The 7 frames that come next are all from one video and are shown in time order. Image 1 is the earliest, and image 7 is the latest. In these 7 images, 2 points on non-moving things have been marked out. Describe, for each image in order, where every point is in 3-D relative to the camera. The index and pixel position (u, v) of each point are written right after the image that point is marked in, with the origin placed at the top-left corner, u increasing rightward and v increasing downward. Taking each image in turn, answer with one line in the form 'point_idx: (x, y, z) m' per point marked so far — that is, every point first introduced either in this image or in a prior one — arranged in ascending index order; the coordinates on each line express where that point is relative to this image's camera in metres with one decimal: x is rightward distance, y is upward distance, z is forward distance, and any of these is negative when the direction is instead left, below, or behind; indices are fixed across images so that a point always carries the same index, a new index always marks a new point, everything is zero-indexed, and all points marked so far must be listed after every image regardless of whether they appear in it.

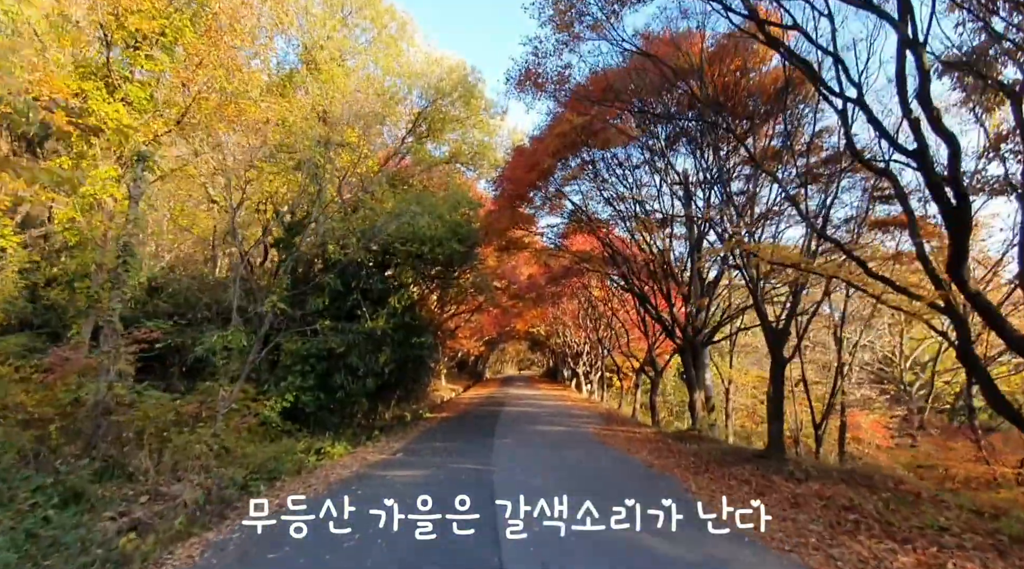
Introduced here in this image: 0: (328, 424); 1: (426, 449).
0: (-4.0, -3.1, +14.1) m
1: (-1.7, -3.1, +12.2) m
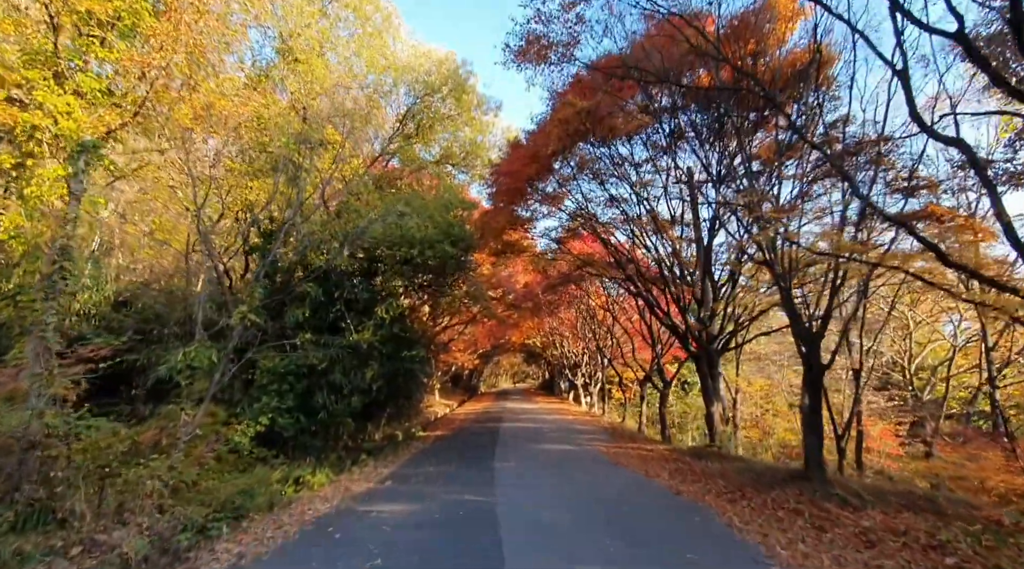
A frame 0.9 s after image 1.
0: (-3.9, -3.2, +12.8) m
1: (-1.6, -3.2, +11.0) m
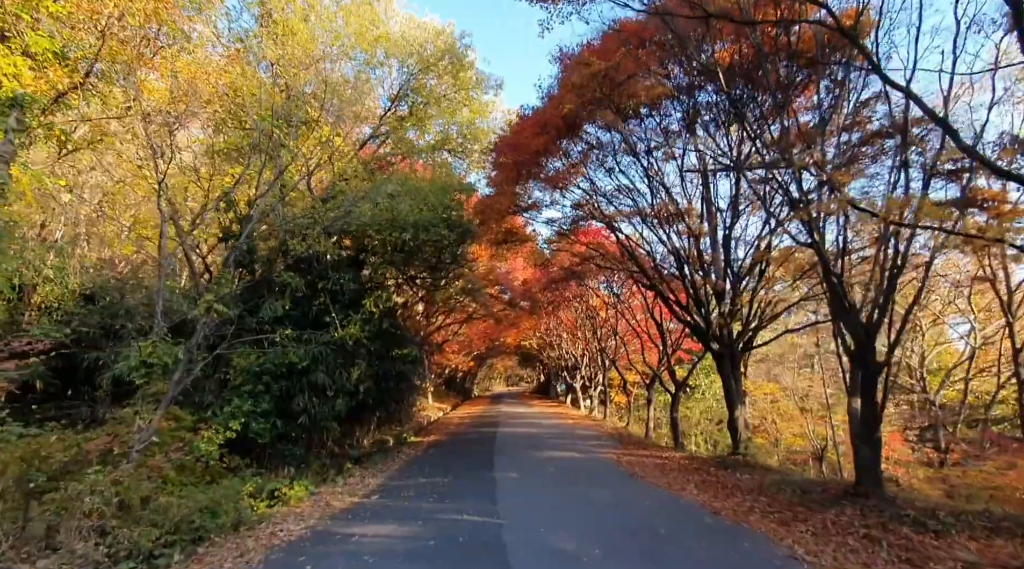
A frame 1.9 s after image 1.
0: (-3.9, -3.1, +11.5) m
1: (-1.6, -3.0, +9.7) m
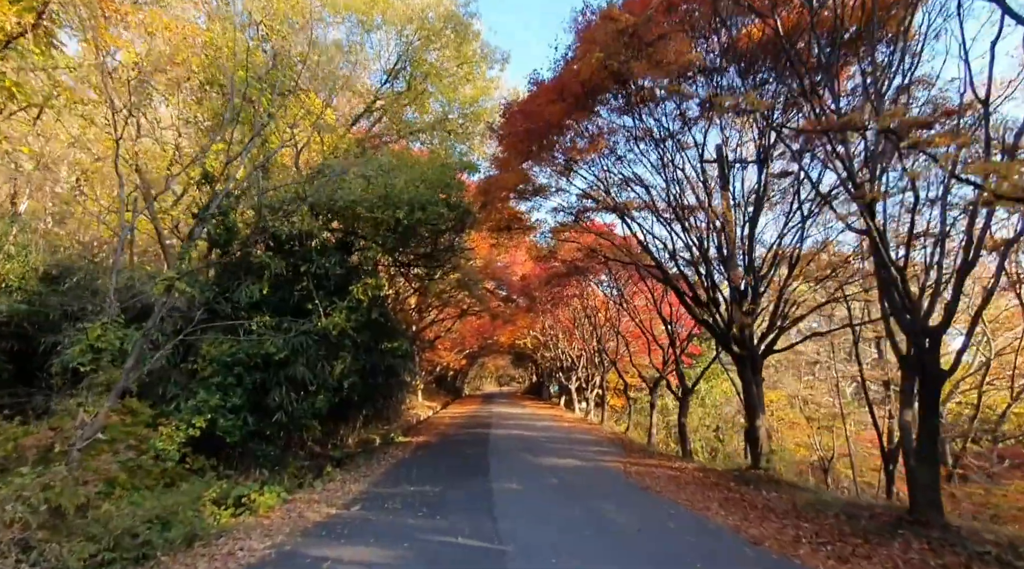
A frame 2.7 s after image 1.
0: (-4.0, -2.8, +10.4) m
1: (-1.6, -2.8, +8.6) m
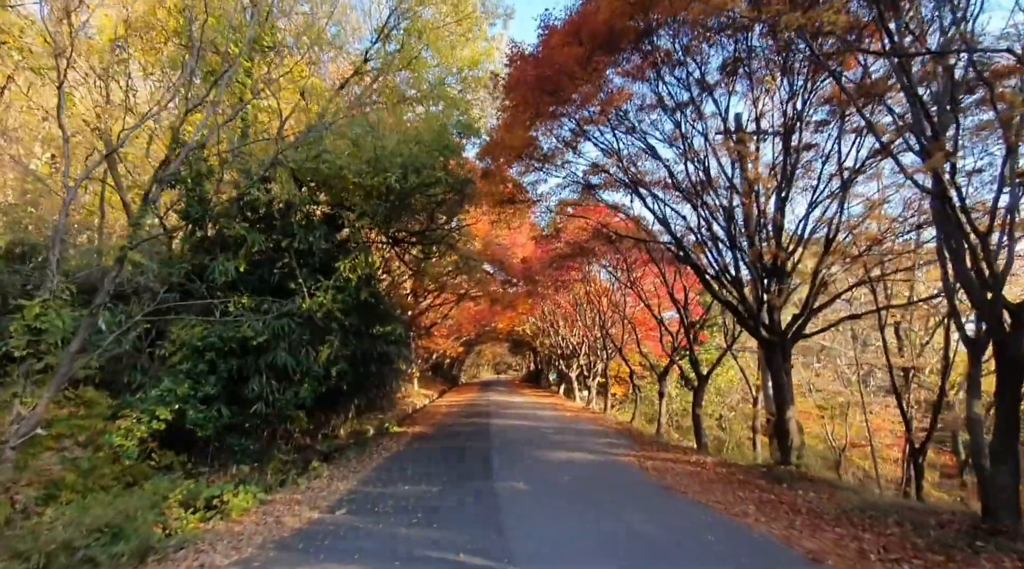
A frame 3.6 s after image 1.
0: (-3.9, -2.4, +9.4) m
1: (-1.5, -2.5, +7.7) m
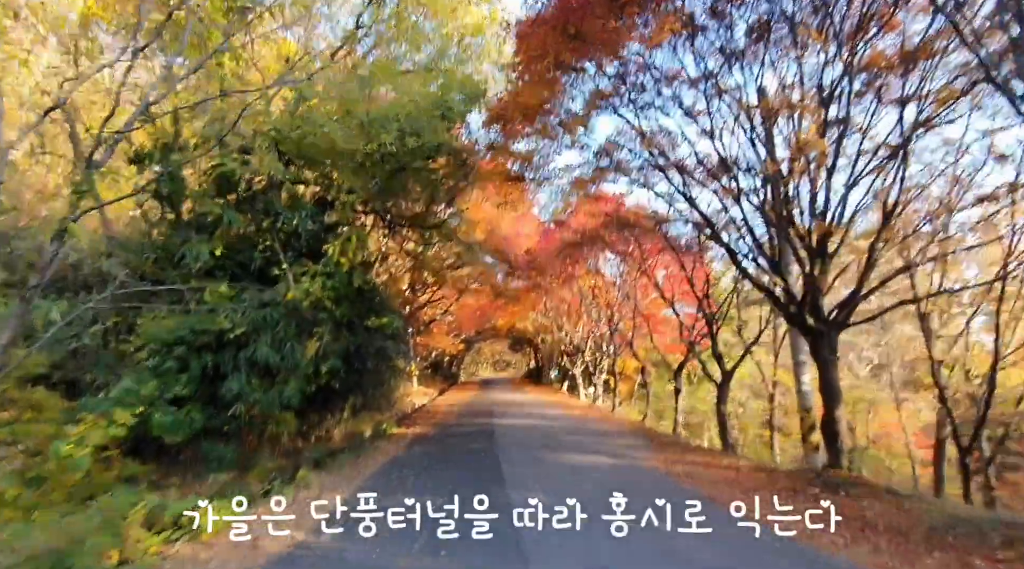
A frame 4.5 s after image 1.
0: (-3.7, -2.3, +8.4) m
1: (-1.3, -2.3, +6.6) m
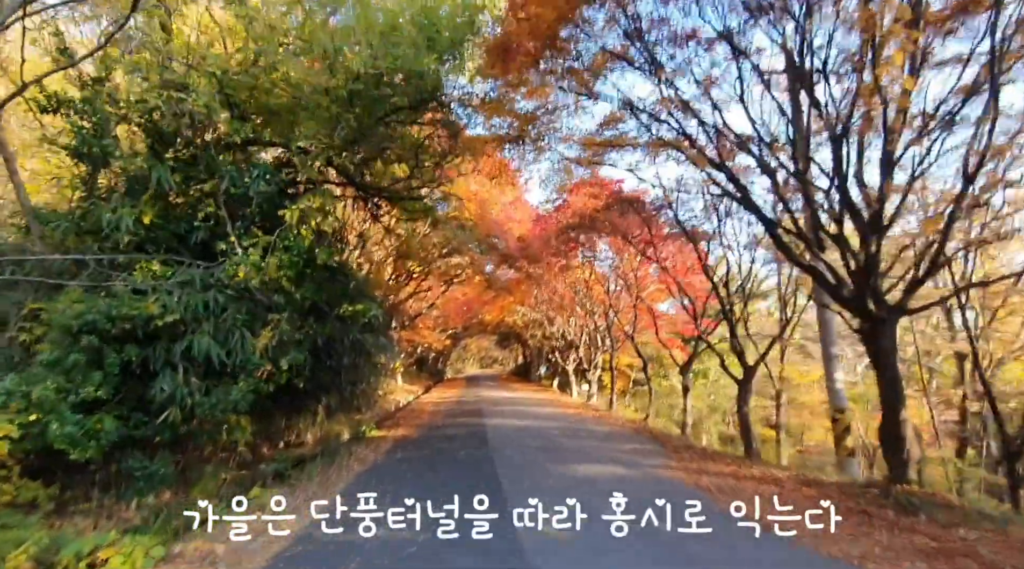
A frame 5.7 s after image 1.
0: (-3.7, -2.0, +6.8) m
1: (-1.3, -2.1, +5.1) m
